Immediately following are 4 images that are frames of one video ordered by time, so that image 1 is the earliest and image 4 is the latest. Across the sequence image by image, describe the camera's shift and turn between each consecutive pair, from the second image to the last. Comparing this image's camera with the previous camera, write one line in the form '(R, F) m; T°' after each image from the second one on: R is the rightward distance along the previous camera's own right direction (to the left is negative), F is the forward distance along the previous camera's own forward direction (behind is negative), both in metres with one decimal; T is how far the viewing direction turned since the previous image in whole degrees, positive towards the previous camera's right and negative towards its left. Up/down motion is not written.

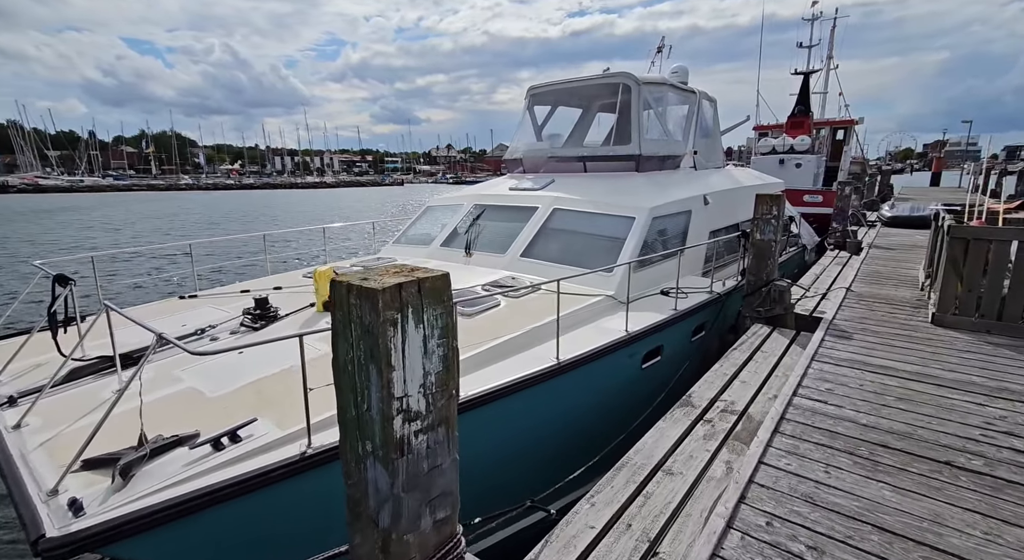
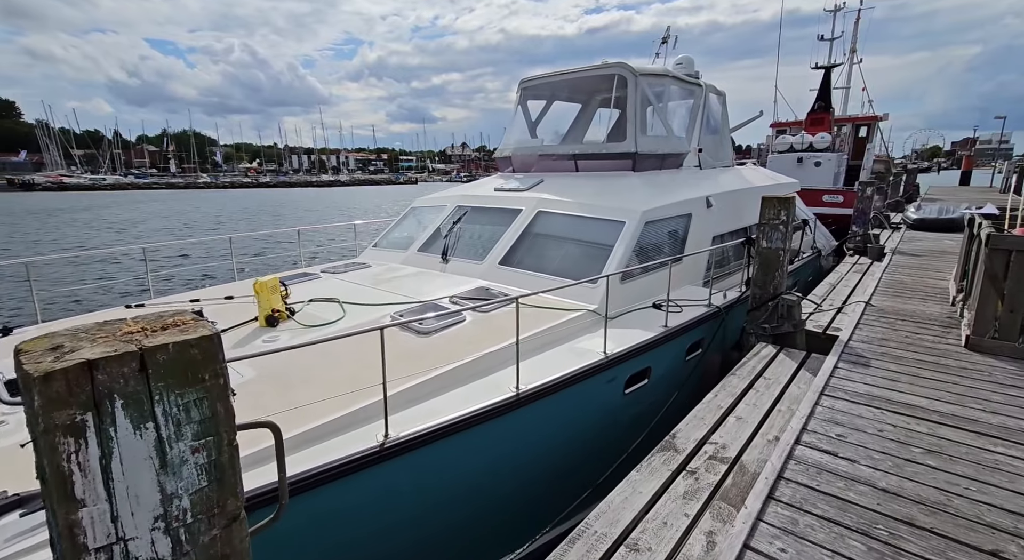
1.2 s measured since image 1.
(+0.3, +0.5) m; -2°
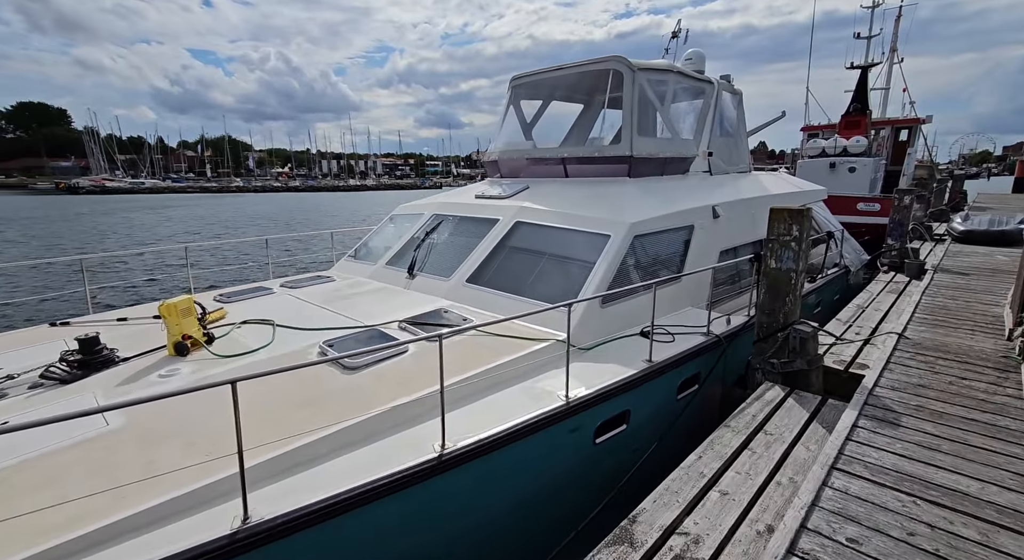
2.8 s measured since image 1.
(+0.5, +0.6) m; -3°
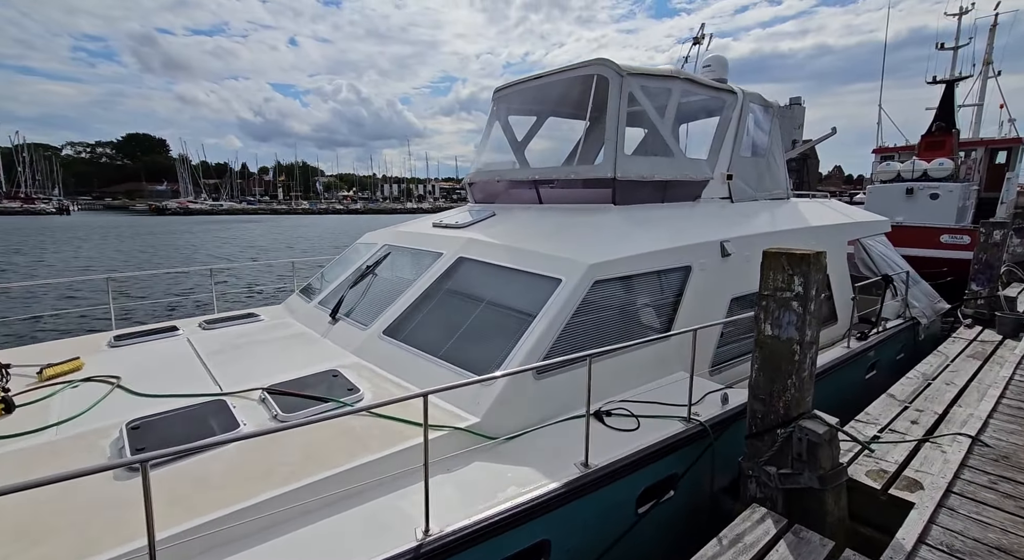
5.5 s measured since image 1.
(+0.9, +1.0) m; -7°
